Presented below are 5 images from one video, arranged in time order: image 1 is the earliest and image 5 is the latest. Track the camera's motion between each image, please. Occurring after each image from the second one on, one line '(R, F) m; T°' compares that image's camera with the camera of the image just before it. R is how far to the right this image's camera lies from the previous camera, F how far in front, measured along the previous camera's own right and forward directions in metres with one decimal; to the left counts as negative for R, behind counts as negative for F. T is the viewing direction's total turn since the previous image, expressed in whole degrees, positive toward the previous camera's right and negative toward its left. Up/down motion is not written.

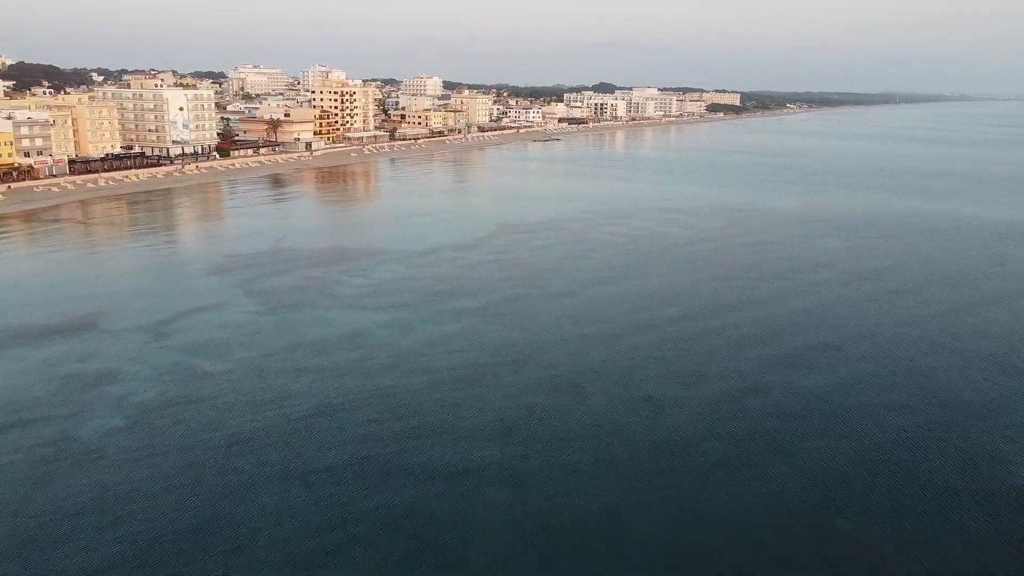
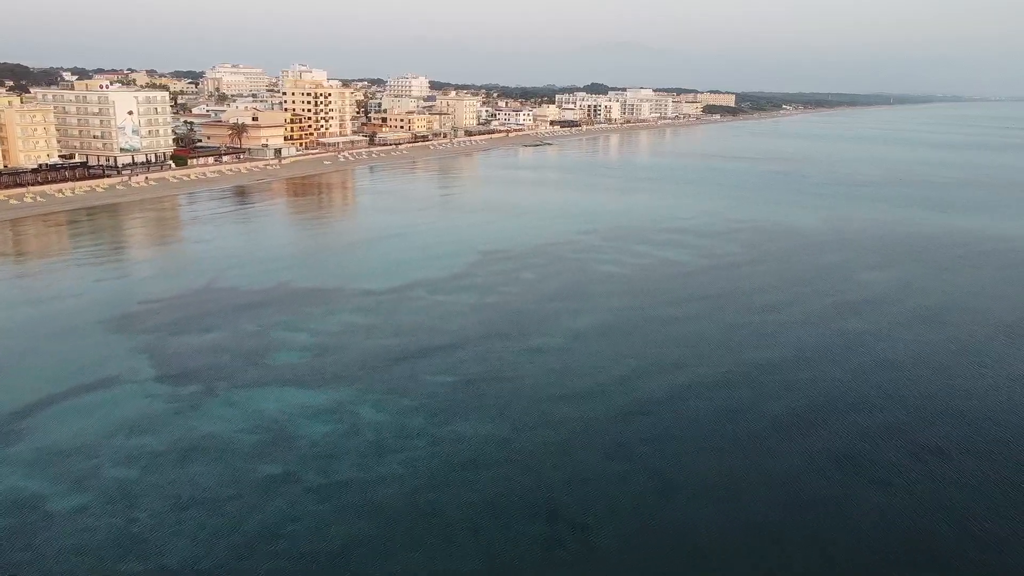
(+0.1, +3.2) m; 0°
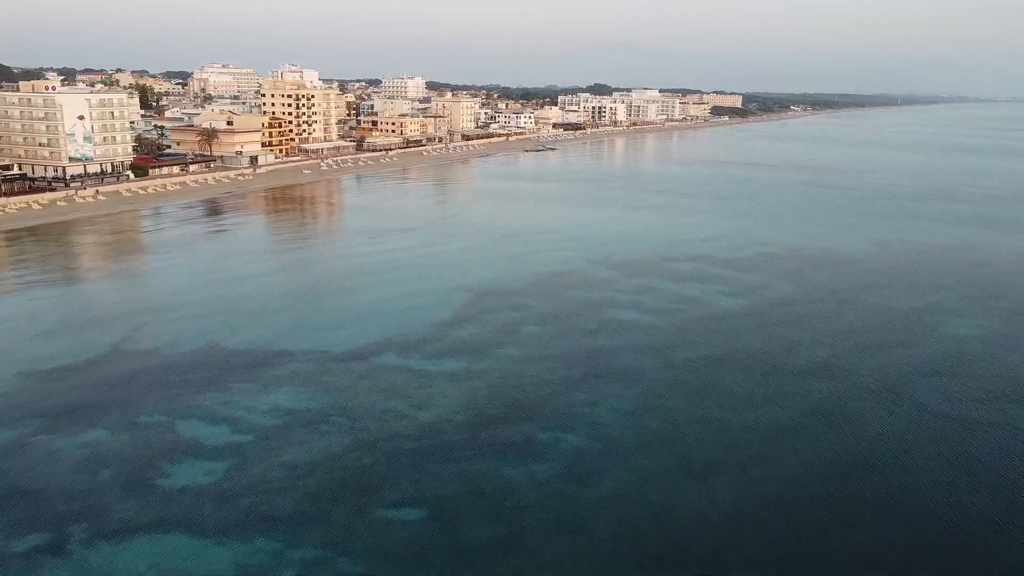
(0.0, +3.3) m; 0°
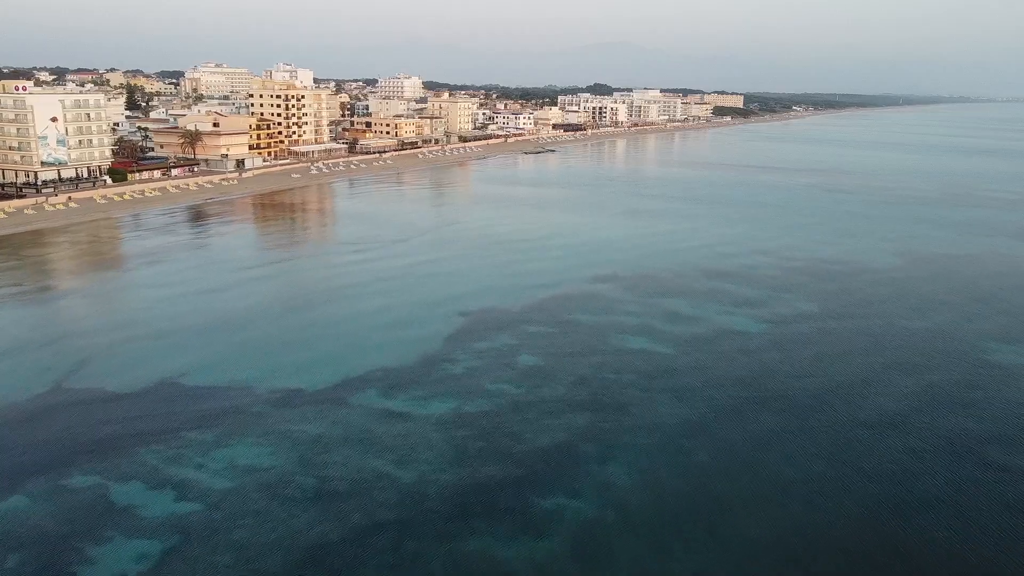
(0.0, +1.4) m; 0°
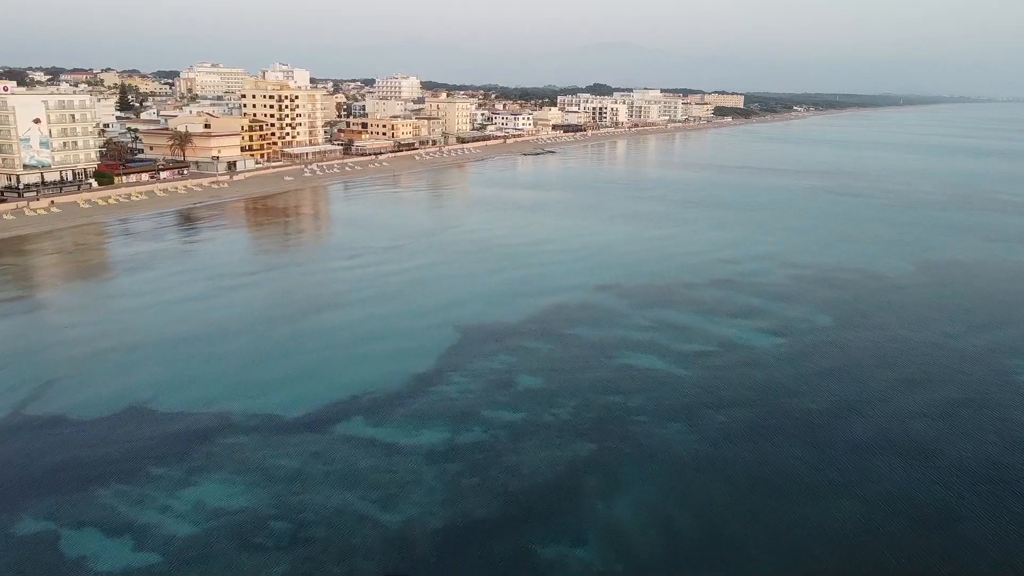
(0.0, +0.8) m; 0°
